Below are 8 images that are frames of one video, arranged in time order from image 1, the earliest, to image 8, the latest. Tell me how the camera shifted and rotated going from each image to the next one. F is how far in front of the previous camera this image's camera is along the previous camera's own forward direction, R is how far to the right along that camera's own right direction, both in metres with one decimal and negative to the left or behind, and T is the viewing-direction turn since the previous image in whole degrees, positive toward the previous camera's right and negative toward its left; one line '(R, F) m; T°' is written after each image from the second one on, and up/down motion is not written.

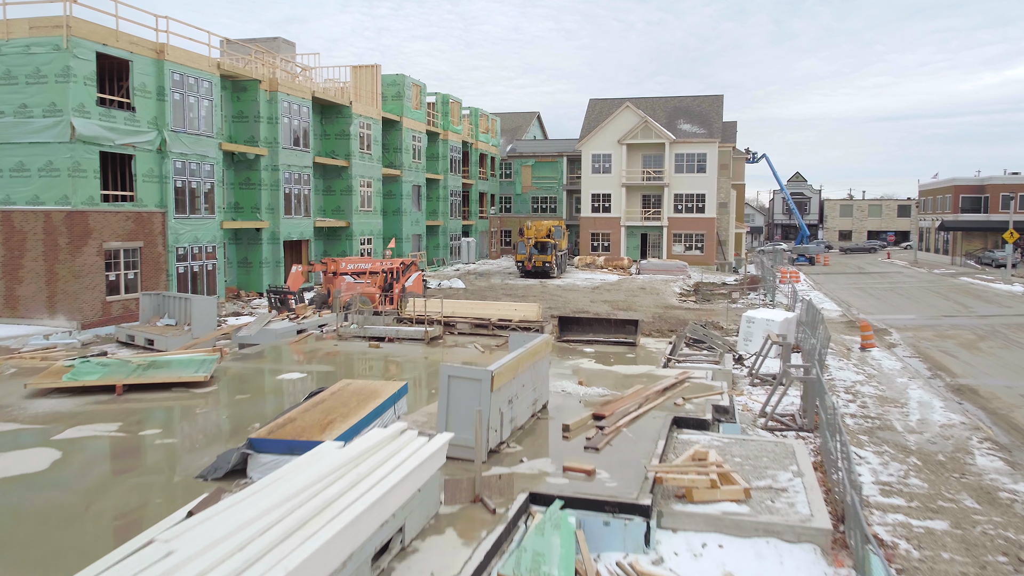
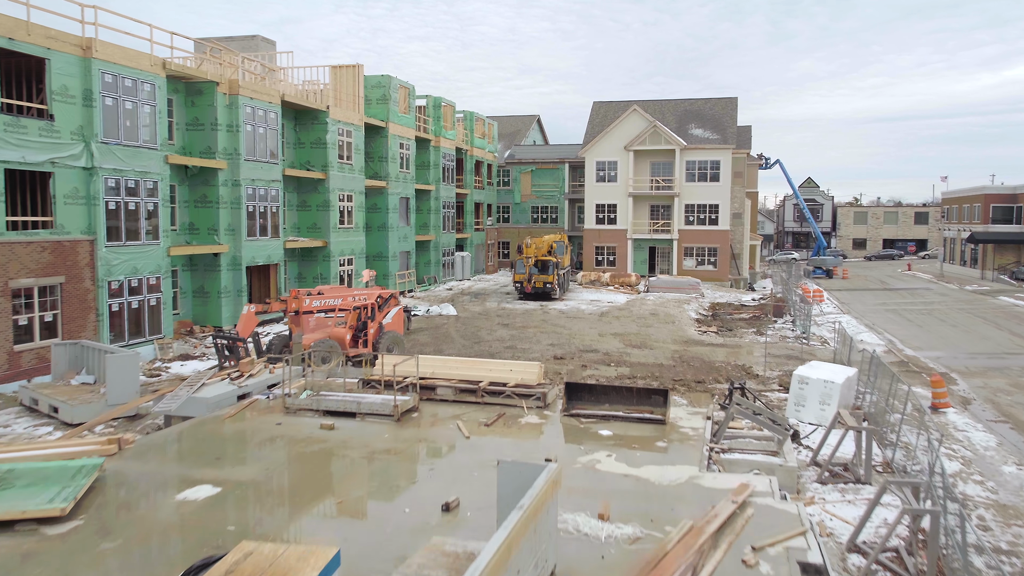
(+0.1, +3.8) m; 0°
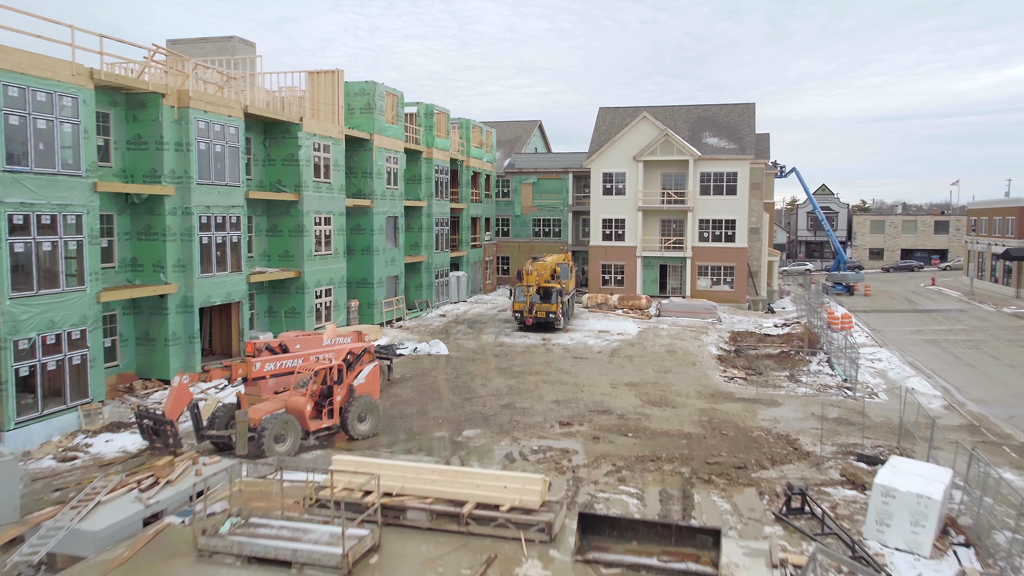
(+0.1, +3.7) m; 0°
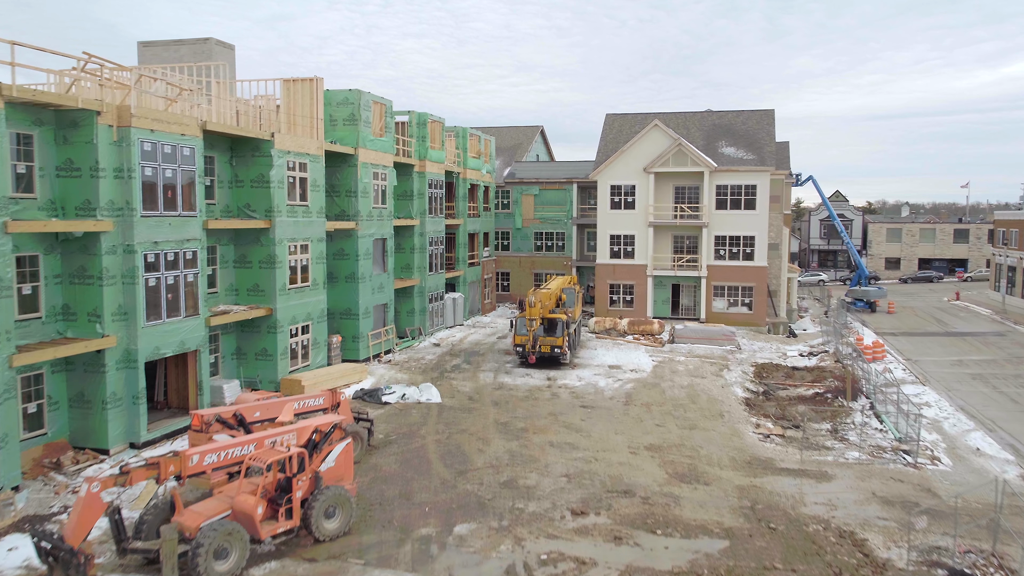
(0.0, +3.3) m; 0°
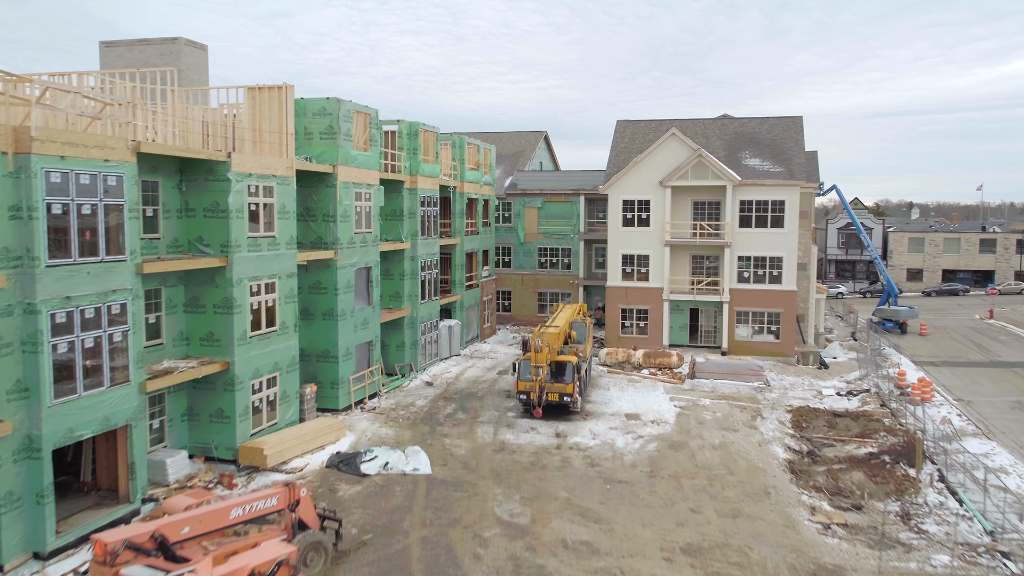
(-0.1, +3.9) m; 0°
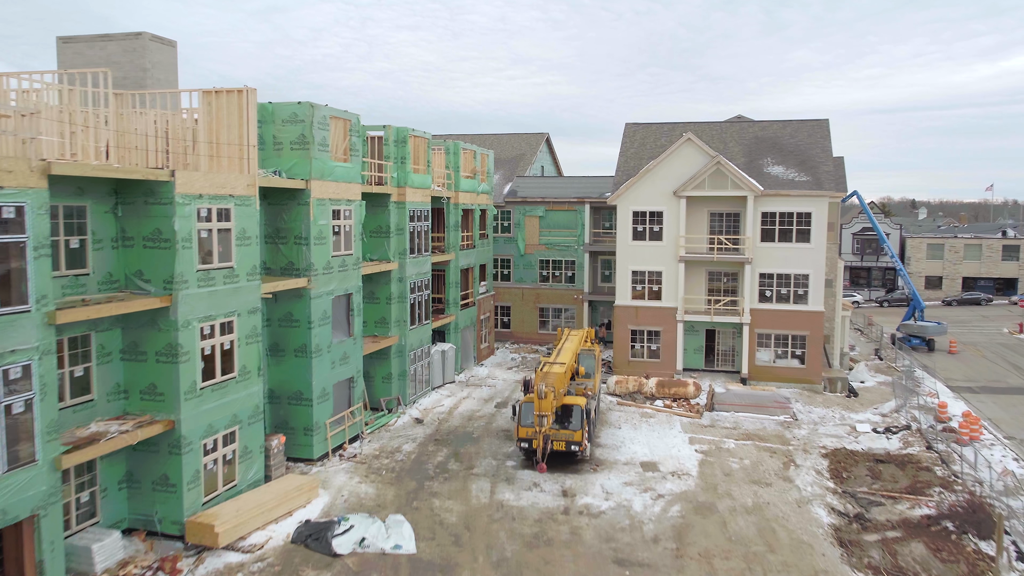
(0.0, +3.2) m; 0°
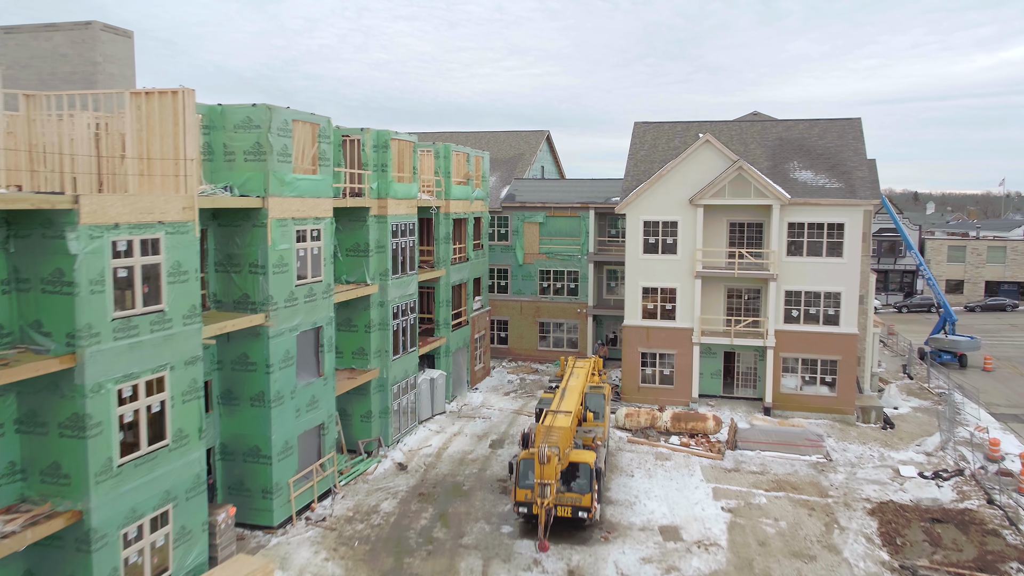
(0.0, +3.5) m; 0°
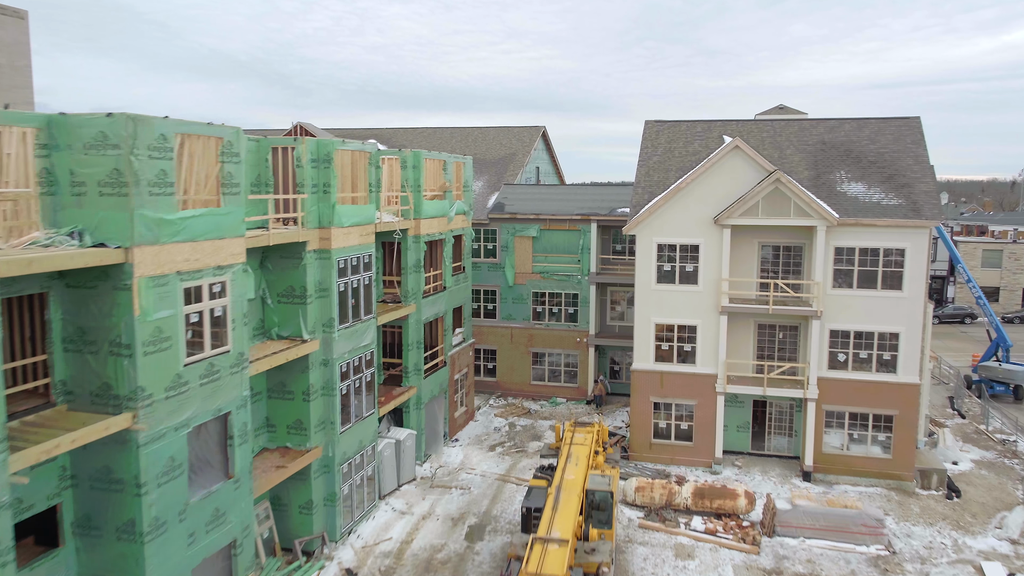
(+0.4, +5.5) m; 0°
